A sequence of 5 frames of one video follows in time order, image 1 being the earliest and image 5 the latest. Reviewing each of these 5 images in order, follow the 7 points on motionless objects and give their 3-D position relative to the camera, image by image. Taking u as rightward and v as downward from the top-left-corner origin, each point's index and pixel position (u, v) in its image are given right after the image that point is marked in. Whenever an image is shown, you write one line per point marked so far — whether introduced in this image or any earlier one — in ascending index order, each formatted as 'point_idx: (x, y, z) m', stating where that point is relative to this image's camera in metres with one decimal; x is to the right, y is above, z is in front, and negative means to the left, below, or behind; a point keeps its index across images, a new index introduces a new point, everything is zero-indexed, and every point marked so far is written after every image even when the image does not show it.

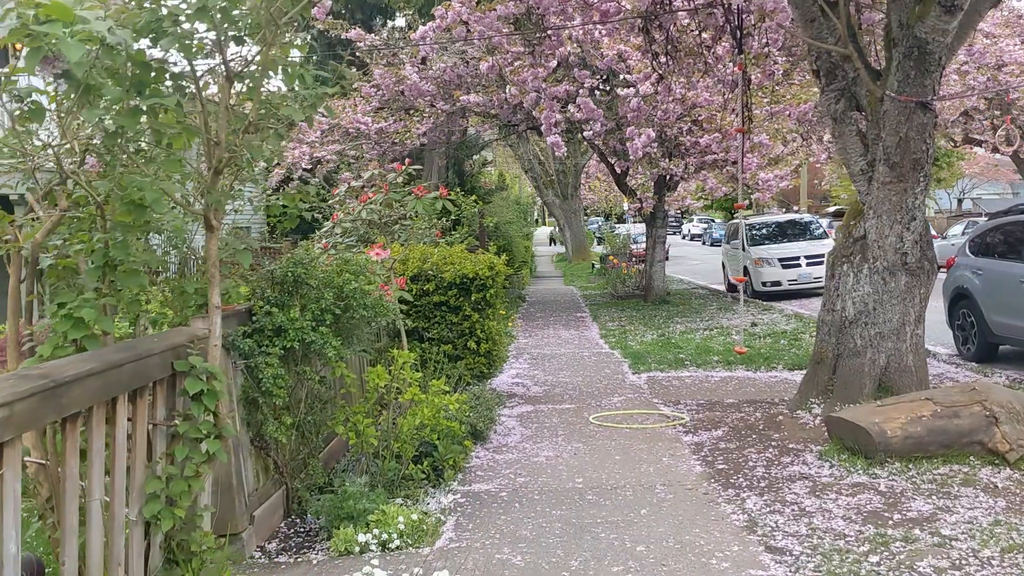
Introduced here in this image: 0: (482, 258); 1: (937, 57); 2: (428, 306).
0: (-0.4, +0.4, +7.4) m
1: (+4.1, +2.3, +5.3) m
2: (-1.1, -0.2, +7.1) m
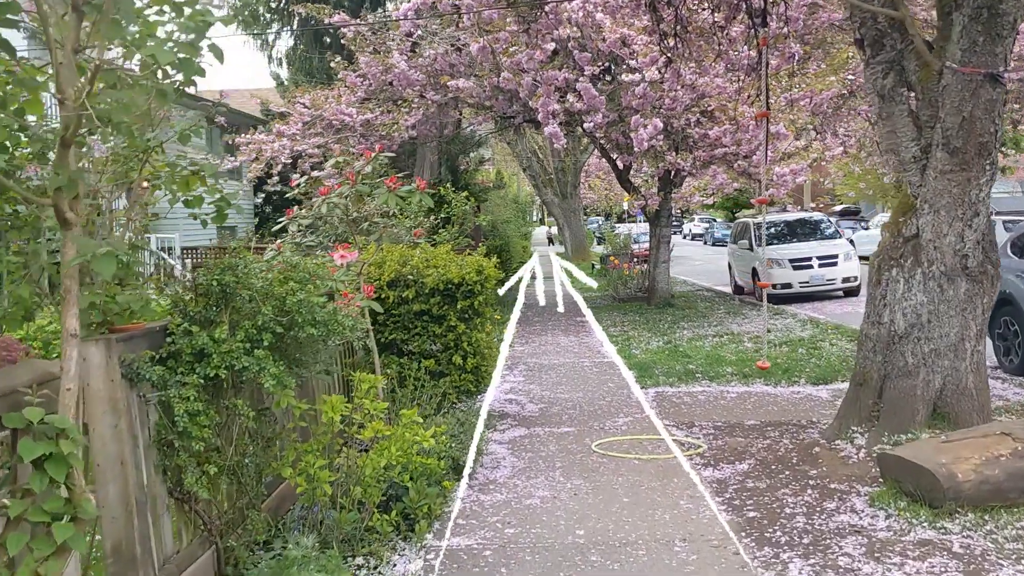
0: (-0.5, +0.3, +6.5) m
1: (+4.0, +2.2, +4.4) m
2: (-1.2, -0.3, +6.2) m
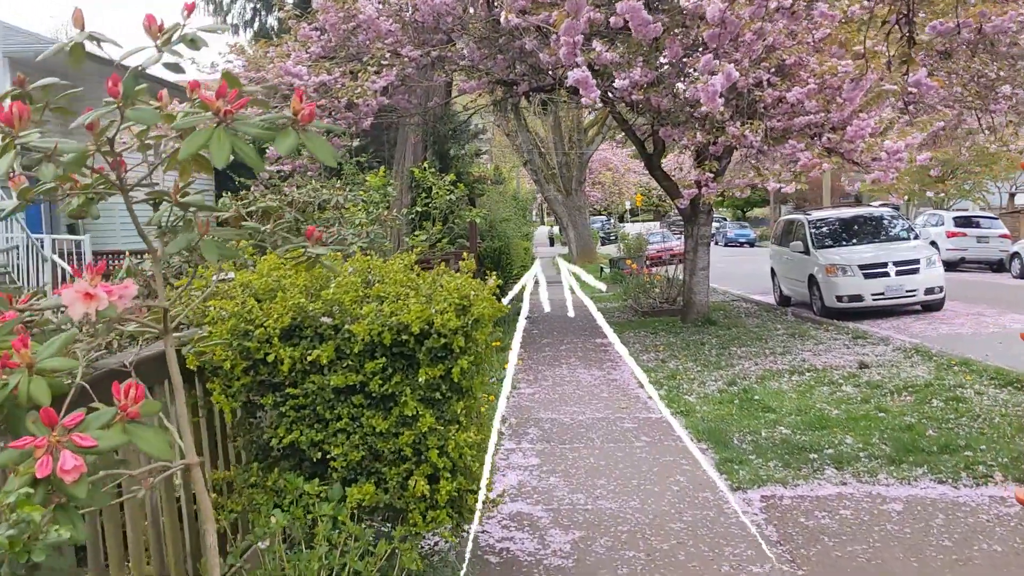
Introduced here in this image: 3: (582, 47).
0: (-0.4, 0.0, +3.5) m
1: (+4.1, +1.9, +1.4) m
2: (-1.1, -0.6, +3.2) m
3: (+1.0, +3.6, +8.1) m
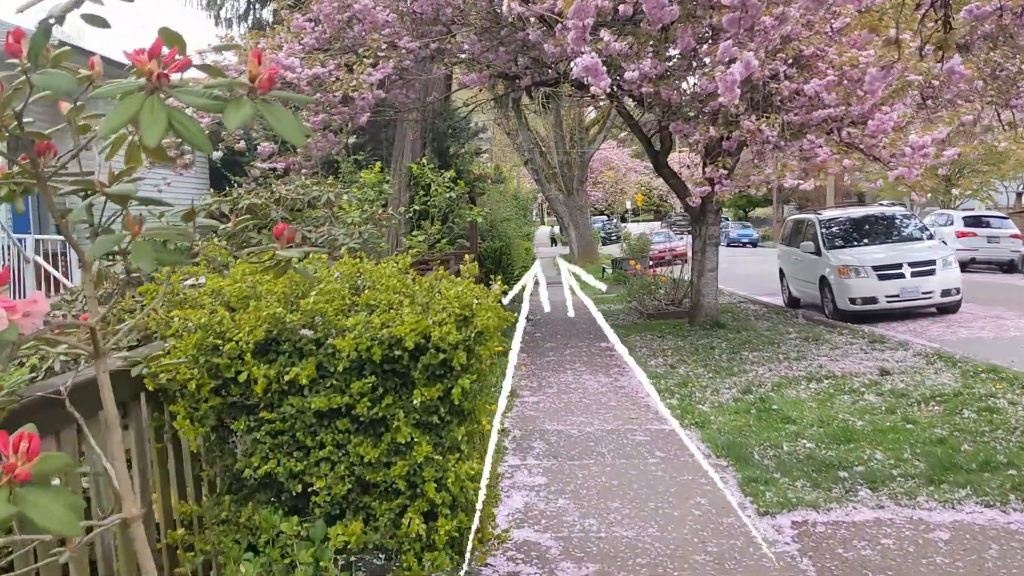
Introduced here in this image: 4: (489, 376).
0: (-0.4, 0.0, +3.0) m
1: (+4.2, +1.8, +0.9) m
2: (-1.1, -0.7, +2.7) m
3: (+1.1, +3.5, +7.7) m
4: (-0.1, -0.5, +3.1) m
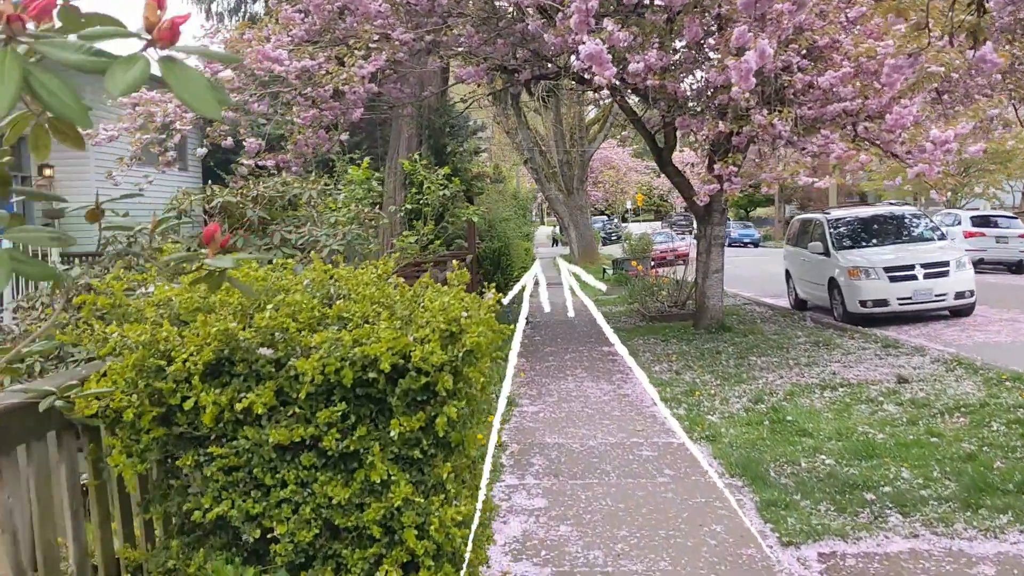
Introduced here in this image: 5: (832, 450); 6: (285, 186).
0: (-0.4, -0.1, +2.6) m
1: (+4.1, +1.8, +0.5) m
2: (-1.1, -0.7, +2.3) m
3: (+1.1, +3.5, +7.2) m
4: (-0.2, -0.5, +2.7) m
5: (+3.3, -1.7, +5.6) m
6: (-2.3, +1.0, +5.6) m
